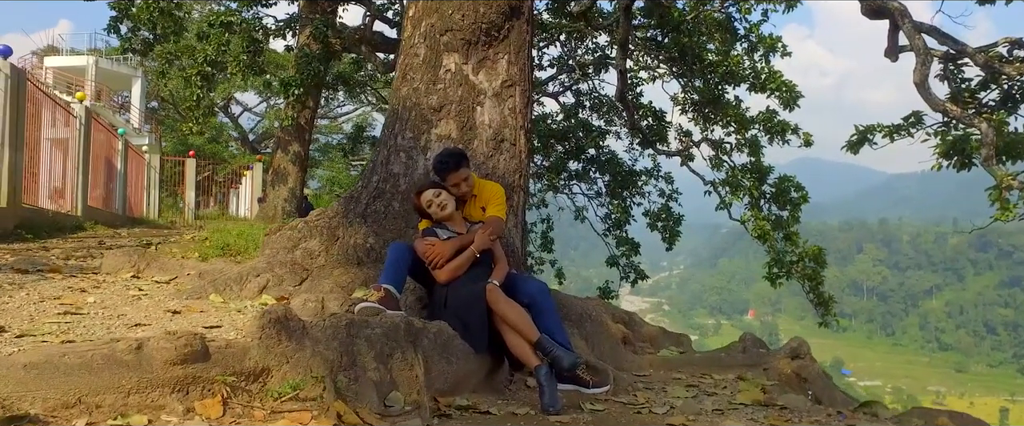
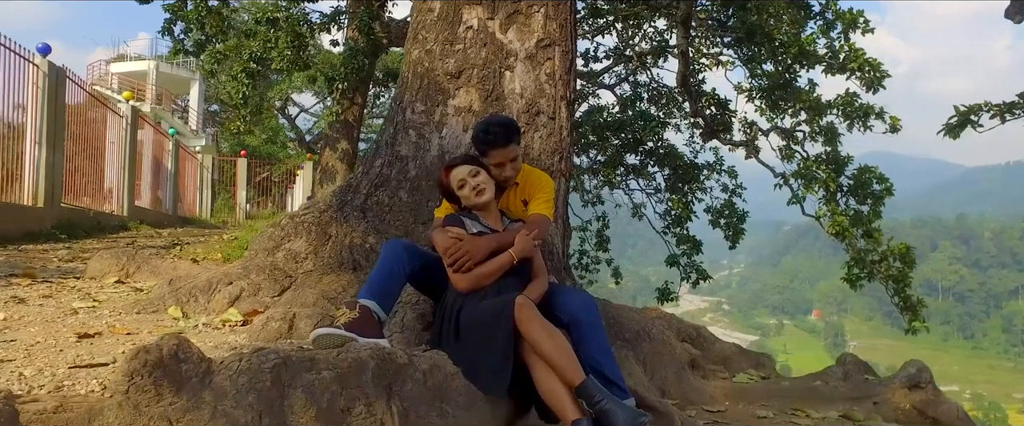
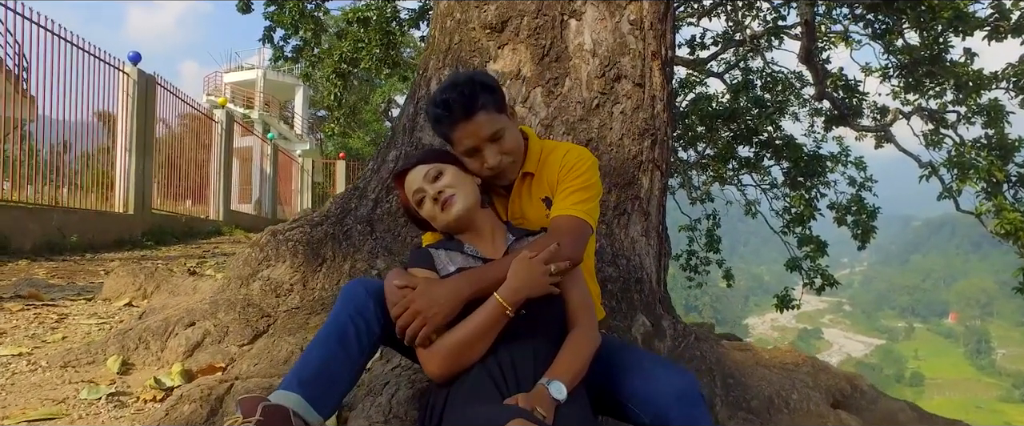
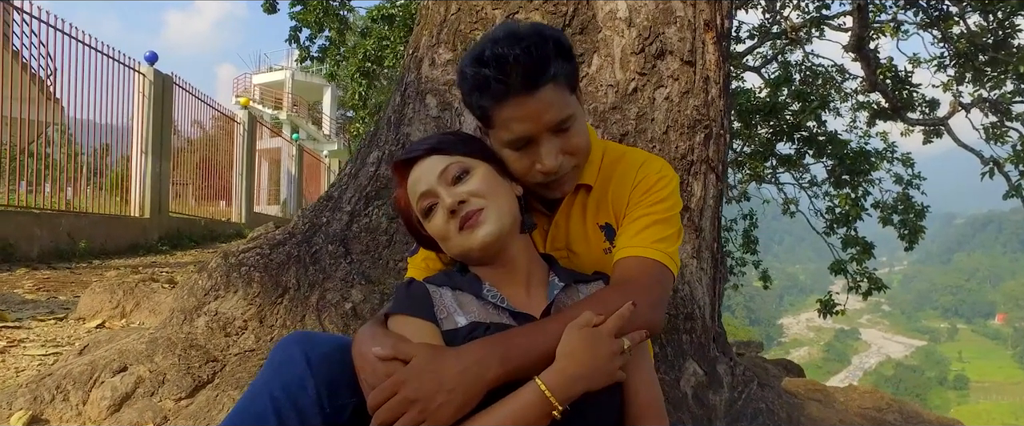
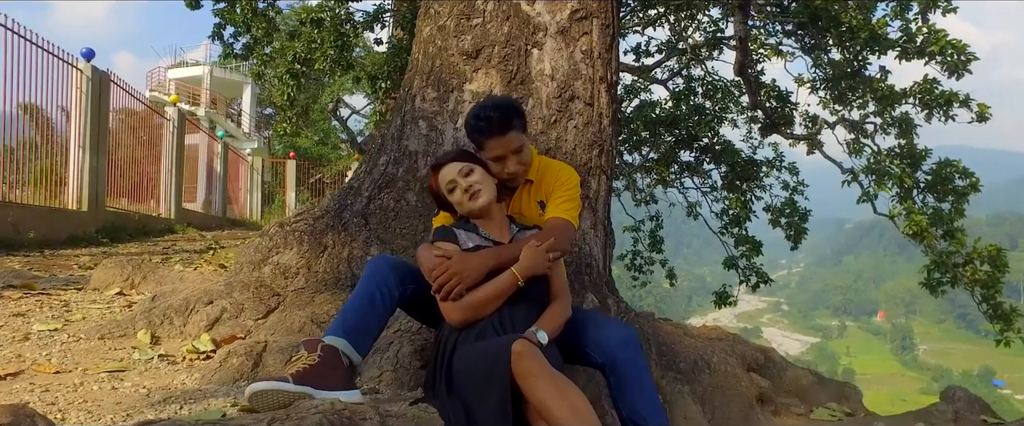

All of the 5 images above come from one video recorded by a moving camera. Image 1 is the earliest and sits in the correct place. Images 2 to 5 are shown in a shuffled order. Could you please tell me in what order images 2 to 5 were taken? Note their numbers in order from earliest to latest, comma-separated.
2, 5, 3, 4
